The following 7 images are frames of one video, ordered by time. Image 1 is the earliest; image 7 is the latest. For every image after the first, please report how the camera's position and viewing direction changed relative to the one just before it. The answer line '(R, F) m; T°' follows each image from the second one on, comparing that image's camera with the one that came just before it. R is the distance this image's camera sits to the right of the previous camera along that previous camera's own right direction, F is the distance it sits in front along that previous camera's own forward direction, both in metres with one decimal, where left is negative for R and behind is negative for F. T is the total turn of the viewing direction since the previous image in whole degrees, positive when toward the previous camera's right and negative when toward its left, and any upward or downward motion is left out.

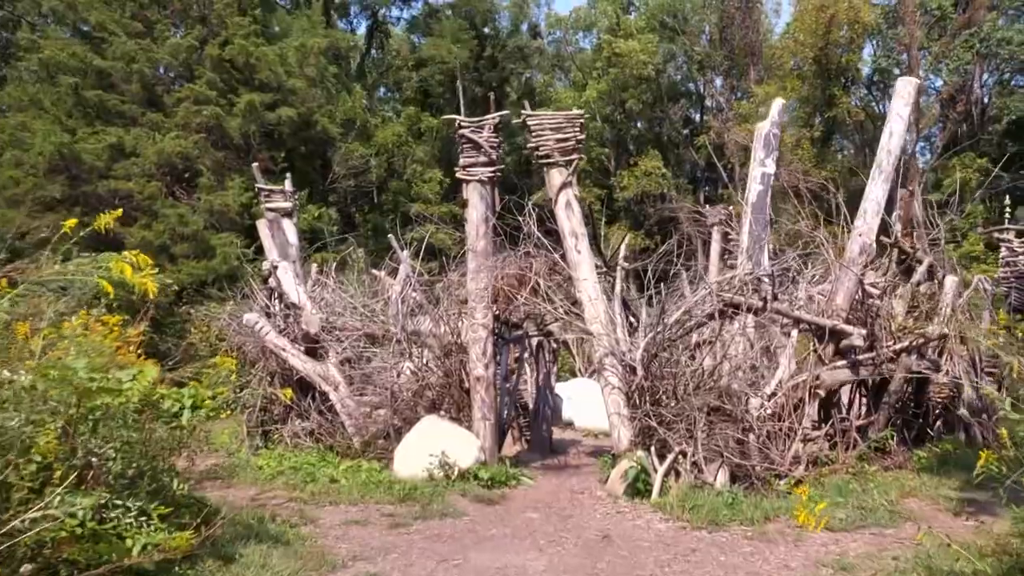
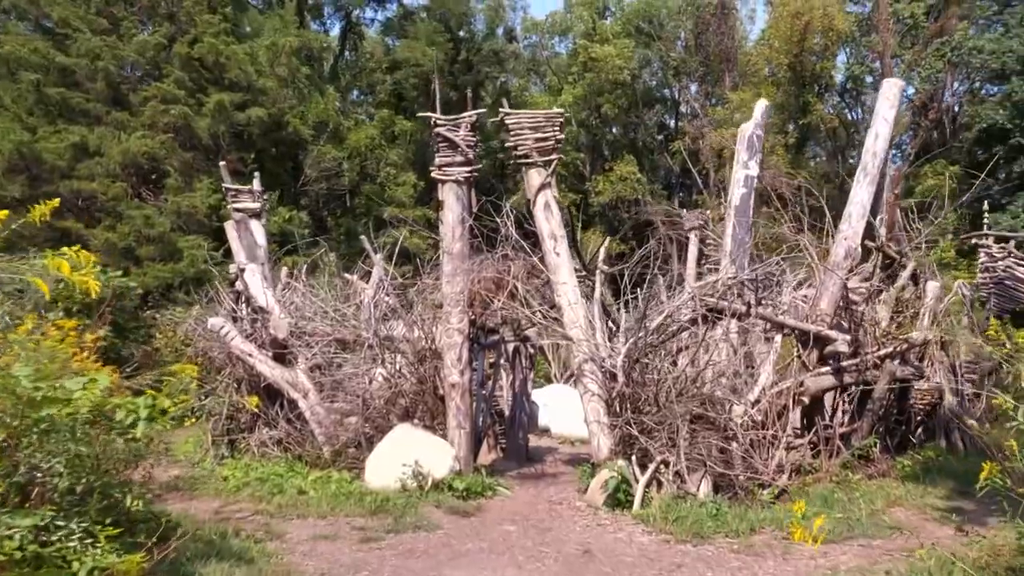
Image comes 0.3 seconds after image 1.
(0.0, +0.3) m; +2°
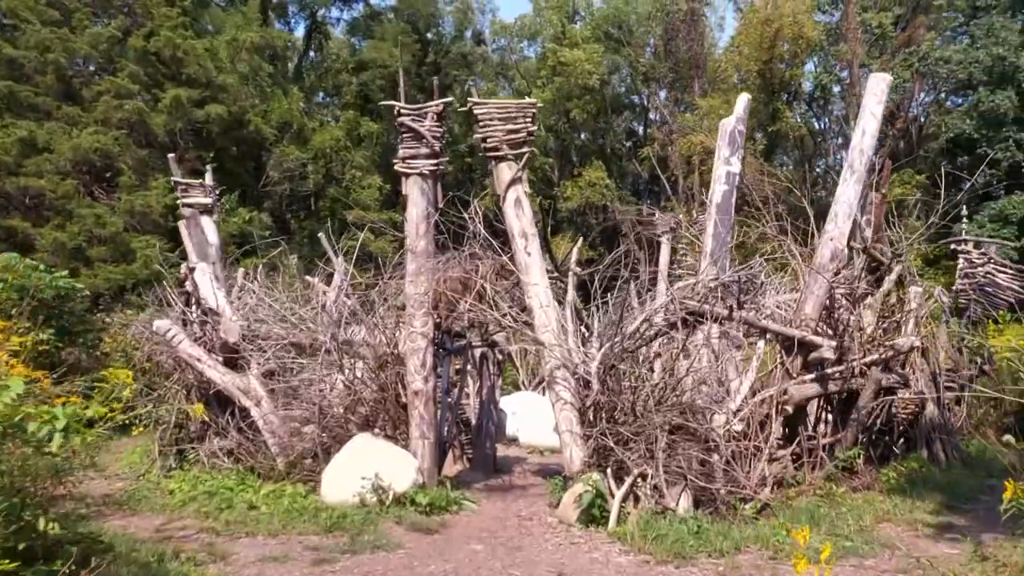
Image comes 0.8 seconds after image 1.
(0.0, +0.5) m; +2°
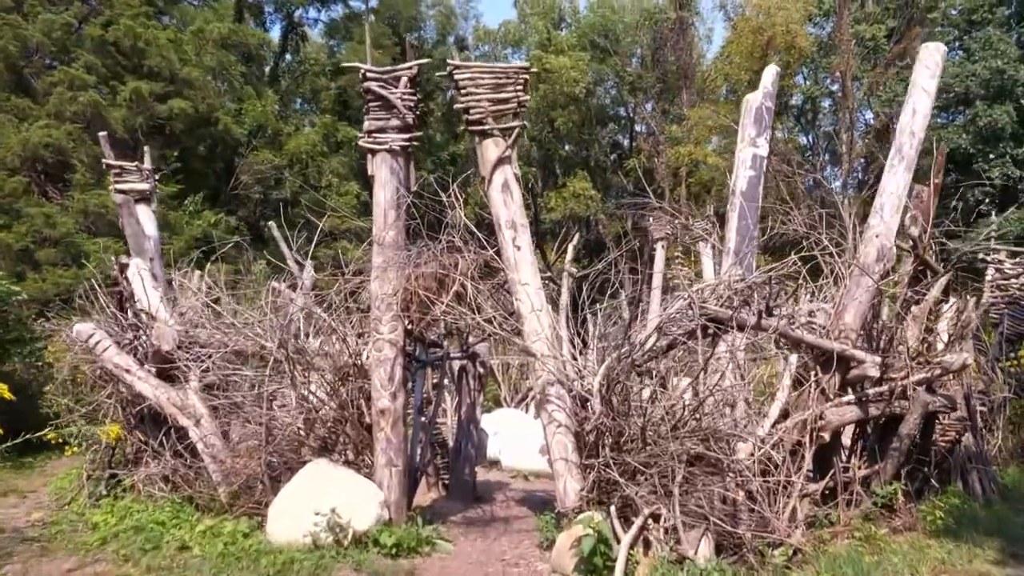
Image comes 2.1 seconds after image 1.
(0.0, +1.2) m; +1°
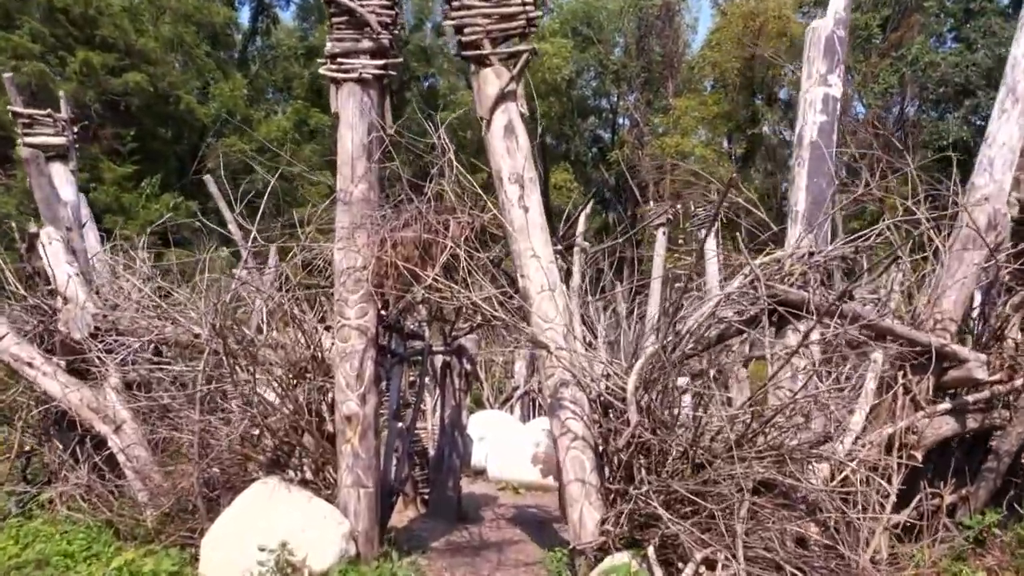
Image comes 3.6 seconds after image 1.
(-0.2, +1.4) m; +2°
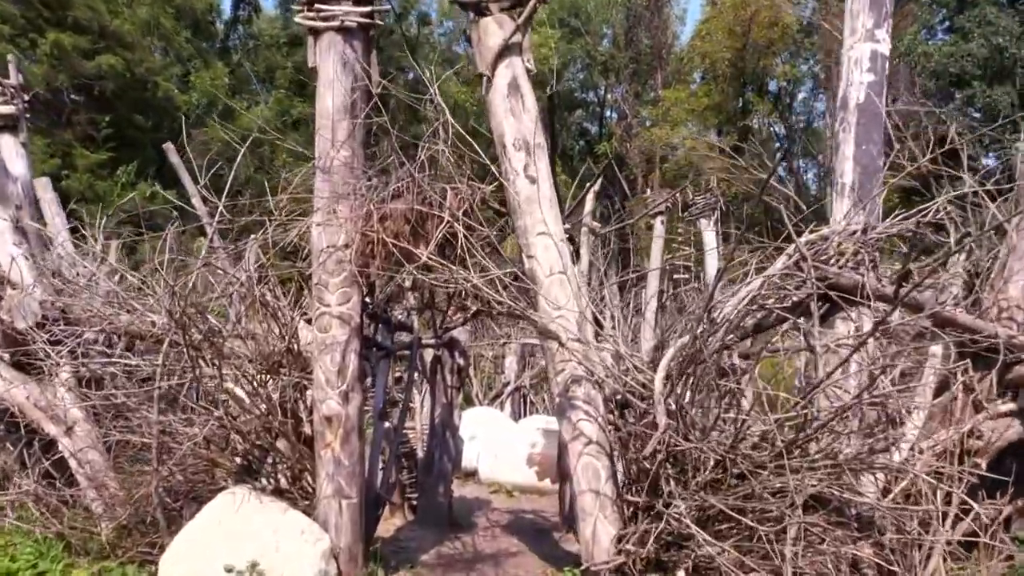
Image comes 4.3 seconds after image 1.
(-0.1, +0.6) m; +1°
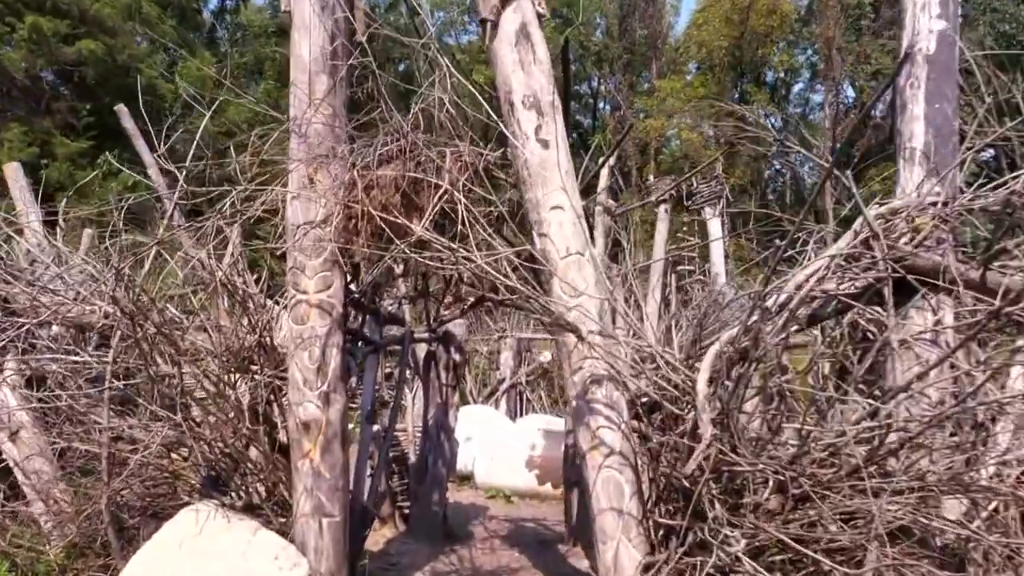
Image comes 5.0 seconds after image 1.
(-0.1, +0.6) m; +1°
